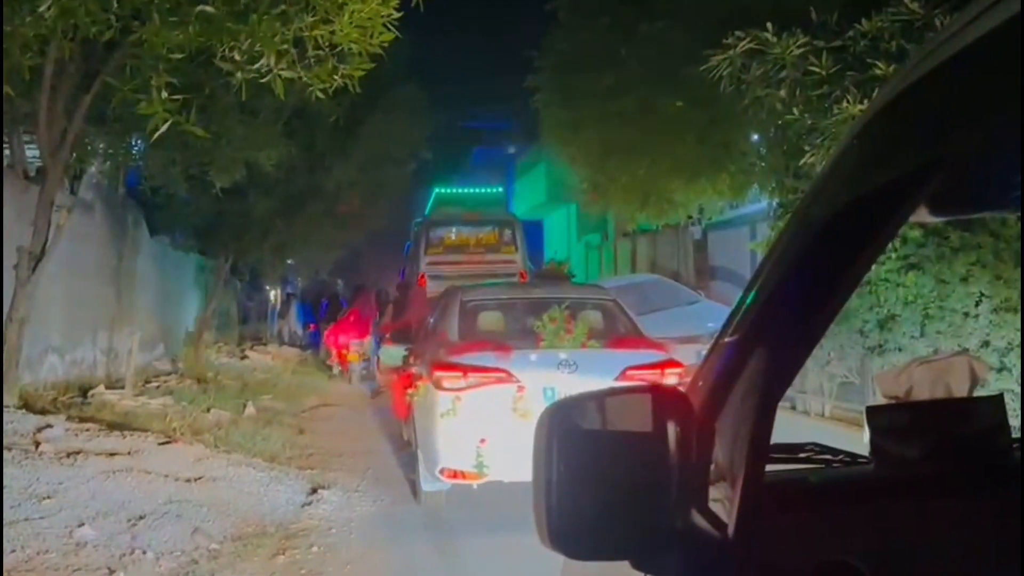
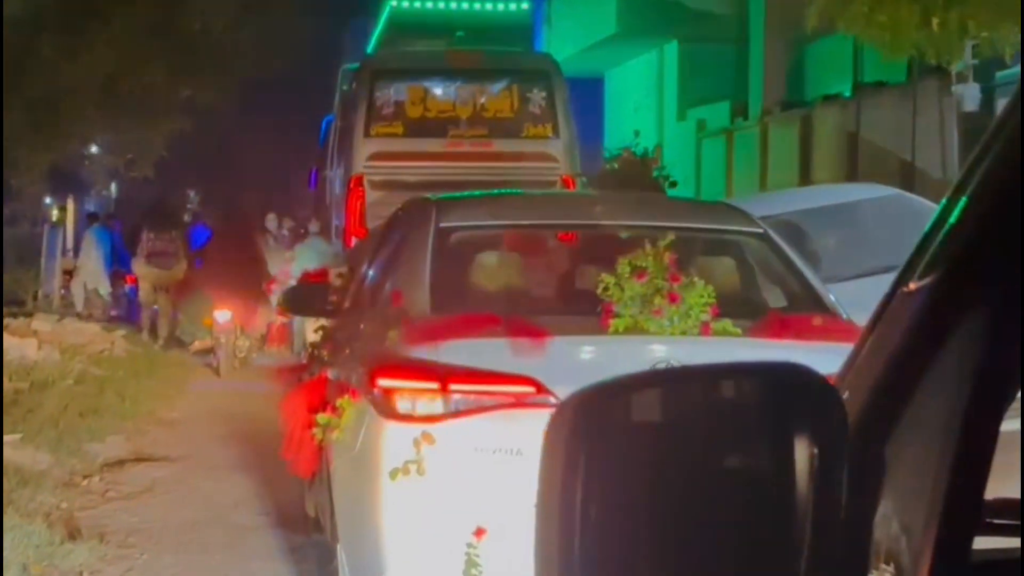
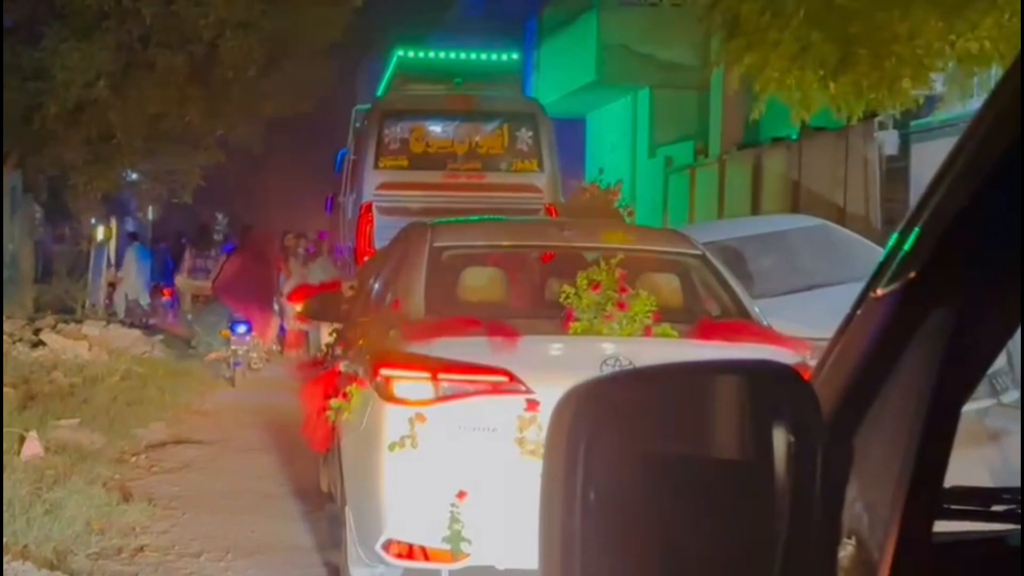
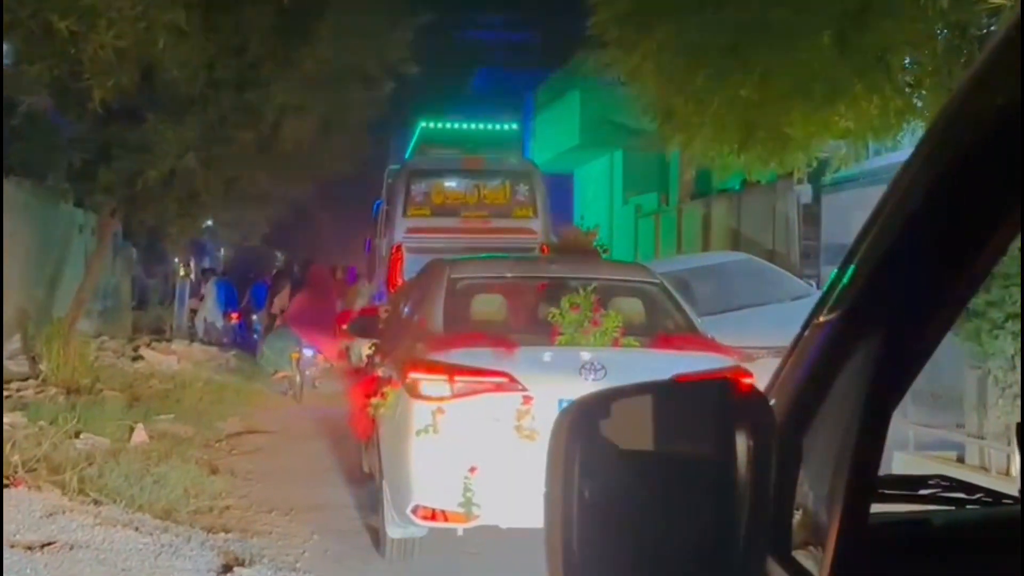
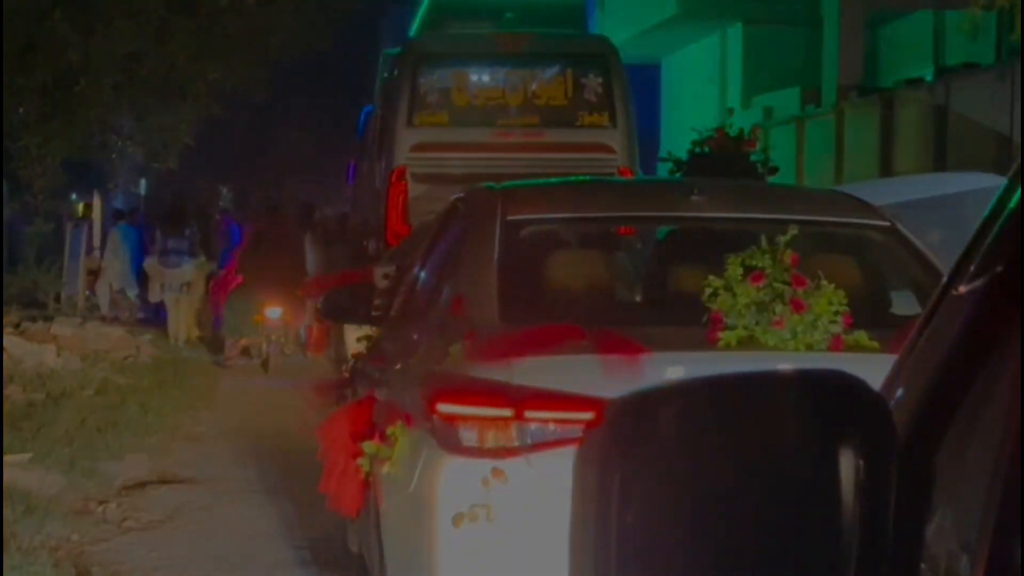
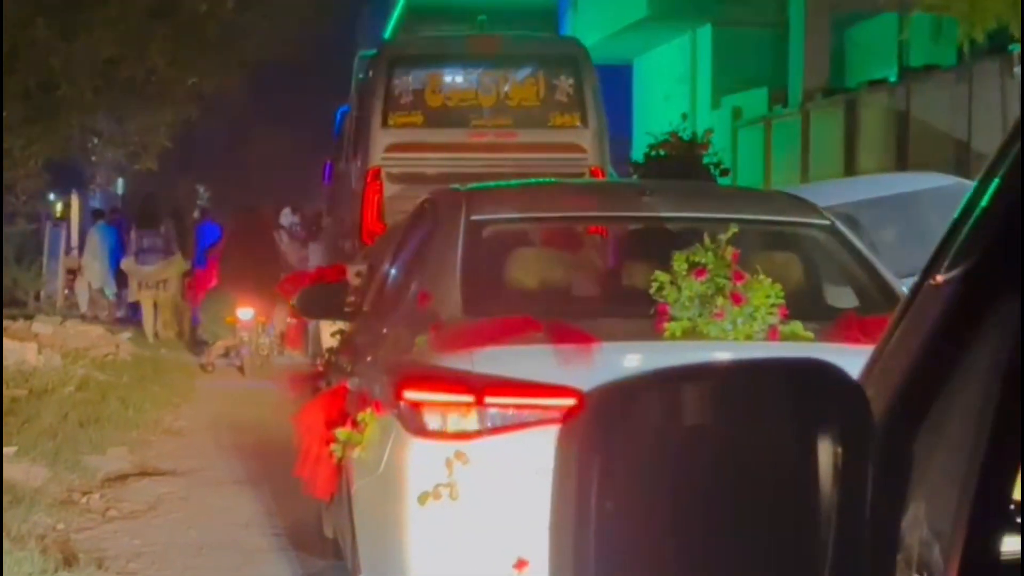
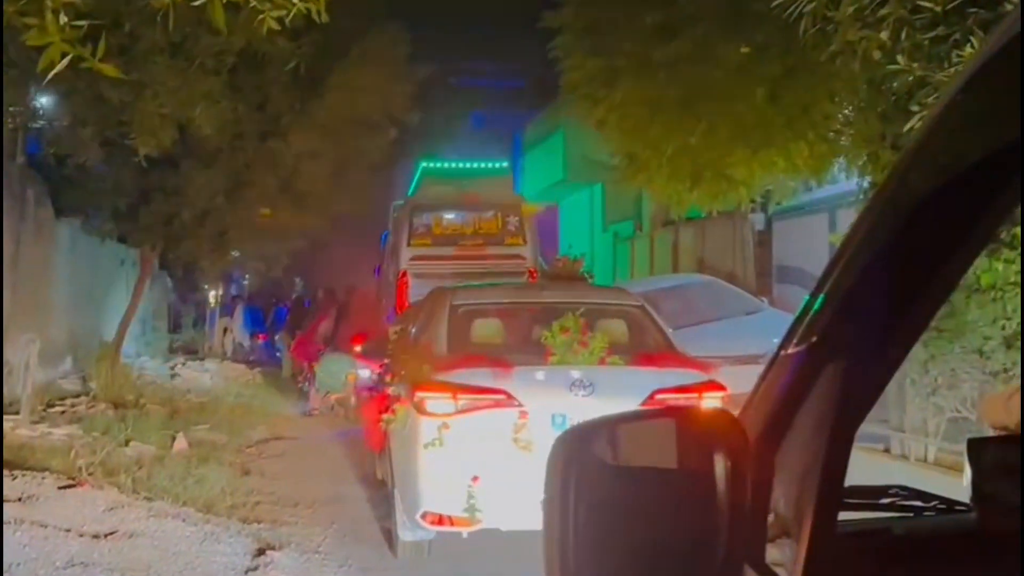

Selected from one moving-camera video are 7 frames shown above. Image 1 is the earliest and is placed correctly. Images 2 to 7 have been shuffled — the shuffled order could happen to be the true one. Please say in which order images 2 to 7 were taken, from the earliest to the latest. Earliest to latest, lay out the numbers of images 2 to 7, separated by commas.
7, 4, 3, 2, 6, 5
